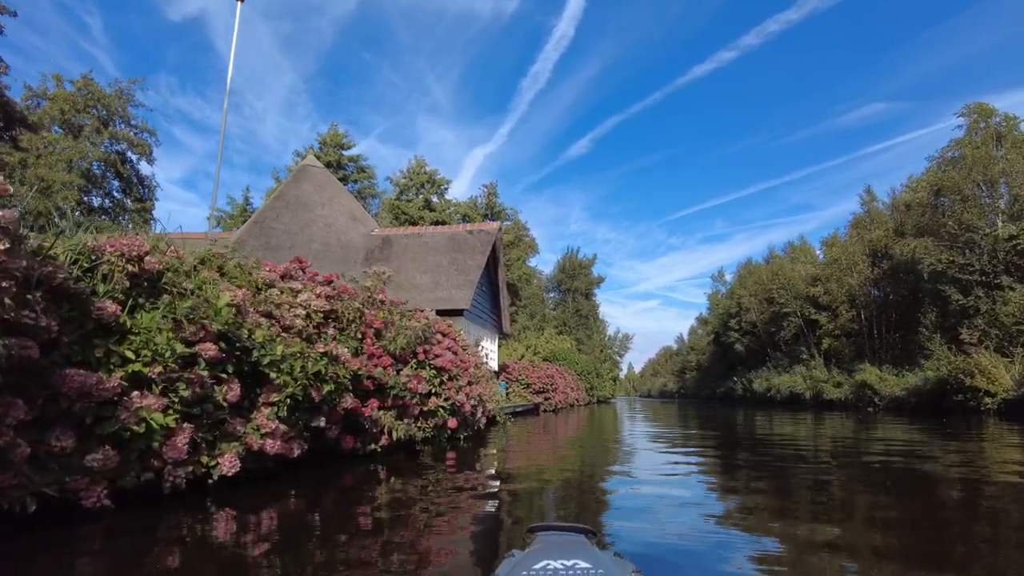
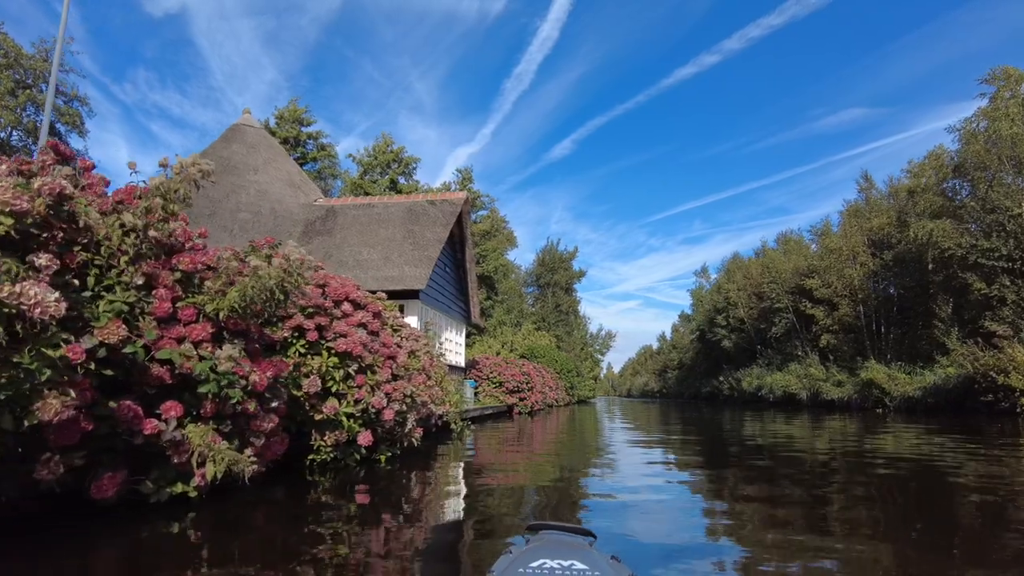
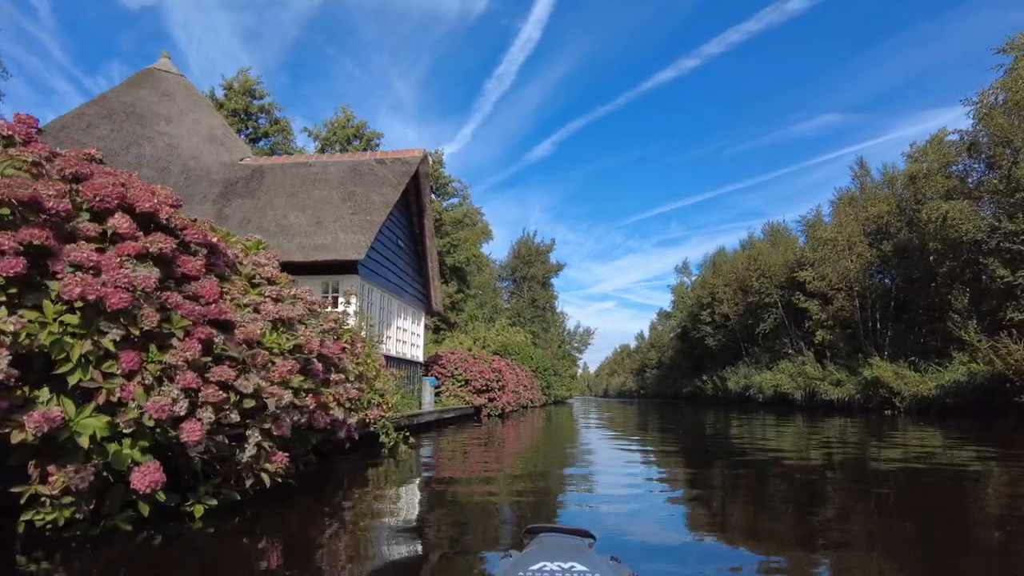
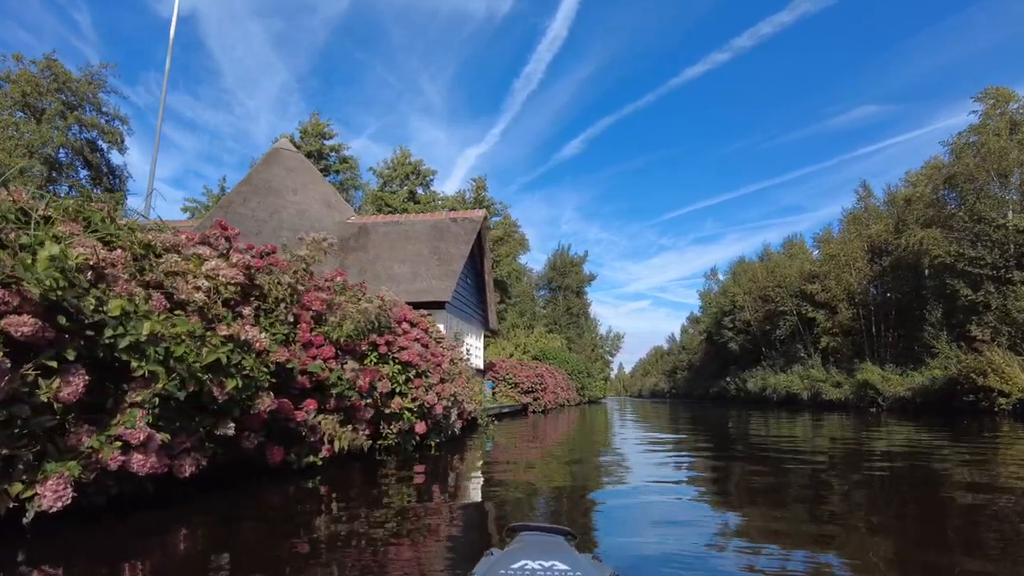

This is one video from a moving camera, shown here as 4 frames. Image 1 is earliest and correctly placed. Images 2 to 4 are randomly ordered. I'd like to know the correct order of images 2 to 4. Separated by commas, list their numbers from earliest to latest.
4, 2, 3
